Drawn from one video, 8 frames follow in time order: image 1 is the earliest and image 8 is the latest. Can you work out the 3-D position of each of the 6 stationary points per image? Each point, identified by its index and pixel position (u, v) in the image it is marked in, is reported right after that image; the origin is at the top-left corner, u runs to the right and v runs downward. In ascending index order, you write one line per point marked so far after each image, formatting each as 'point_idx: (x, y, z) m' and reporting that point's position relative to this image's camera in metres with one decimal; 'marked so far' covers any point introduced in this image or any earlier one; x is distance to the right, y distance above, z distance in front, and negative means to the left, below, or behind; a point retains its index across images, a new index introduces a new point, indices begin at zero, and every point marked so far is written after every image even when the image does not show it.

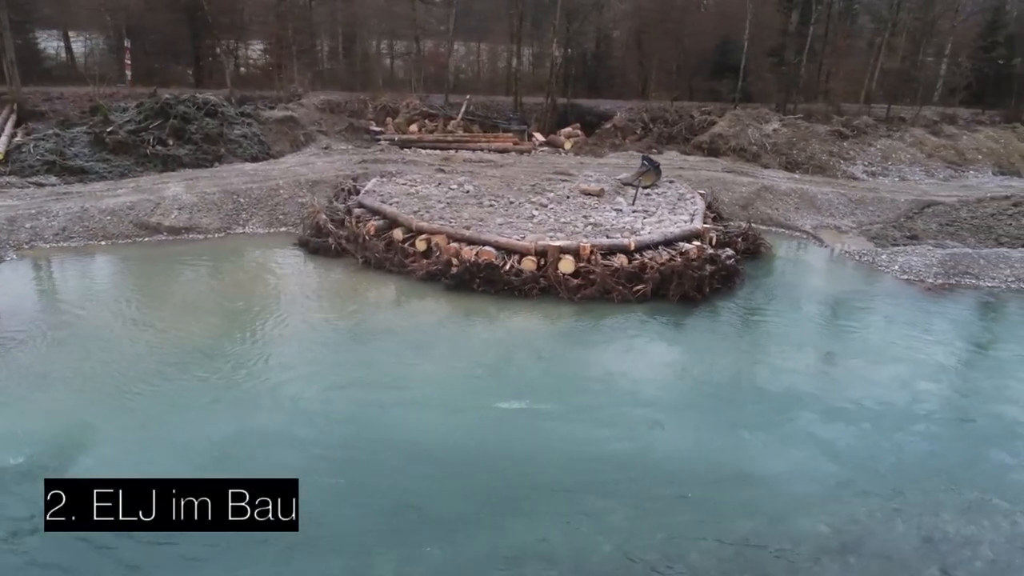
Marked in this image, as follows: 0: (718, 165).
0: (+5.1, +3.1, +18.7) m
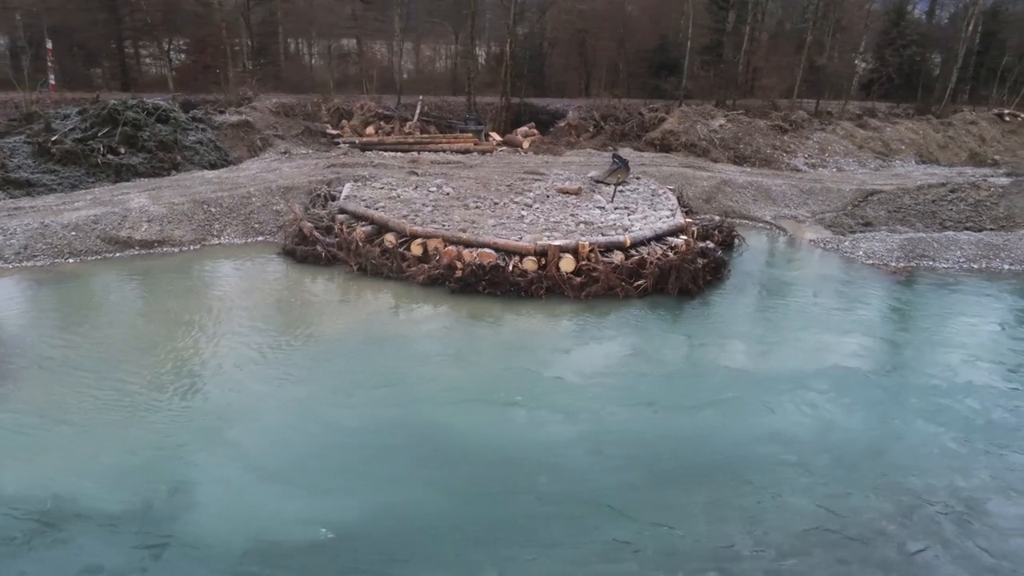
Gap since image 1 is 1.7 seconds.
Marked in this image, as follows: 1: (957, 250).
0: (+4.2, +3.3, +19.4) m
1: (+8.7, +0.7, +14.6) m
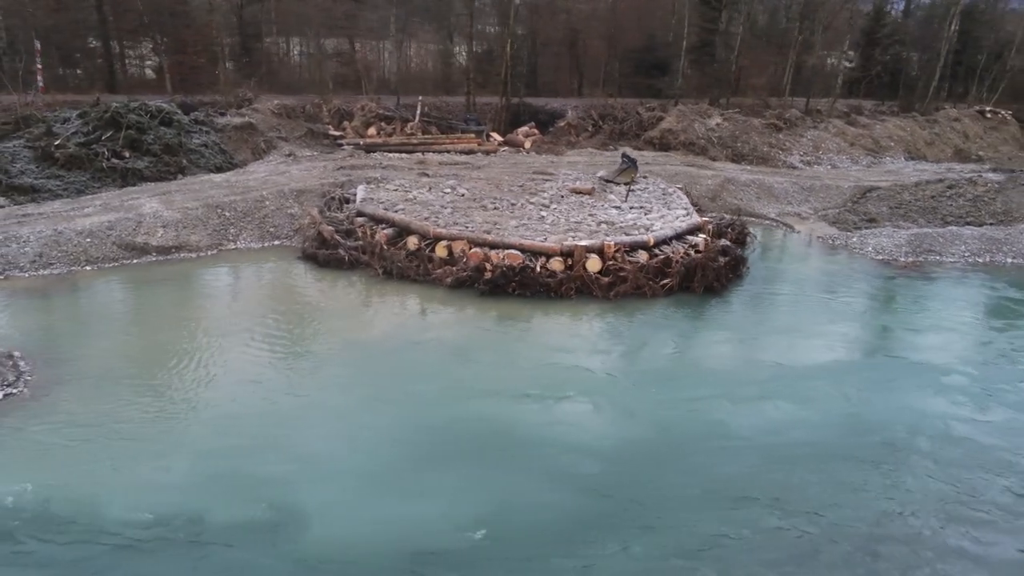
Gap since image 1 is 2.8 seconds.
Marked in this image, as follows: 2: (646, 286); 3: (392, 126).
0: (+4.3, +3.4, +19.6) m
1: (+9.1, +0.9, +15.0) m
2: (+2.3, 0.0, +12.5) m
3: (-3.2, +4.3, +19.9) m
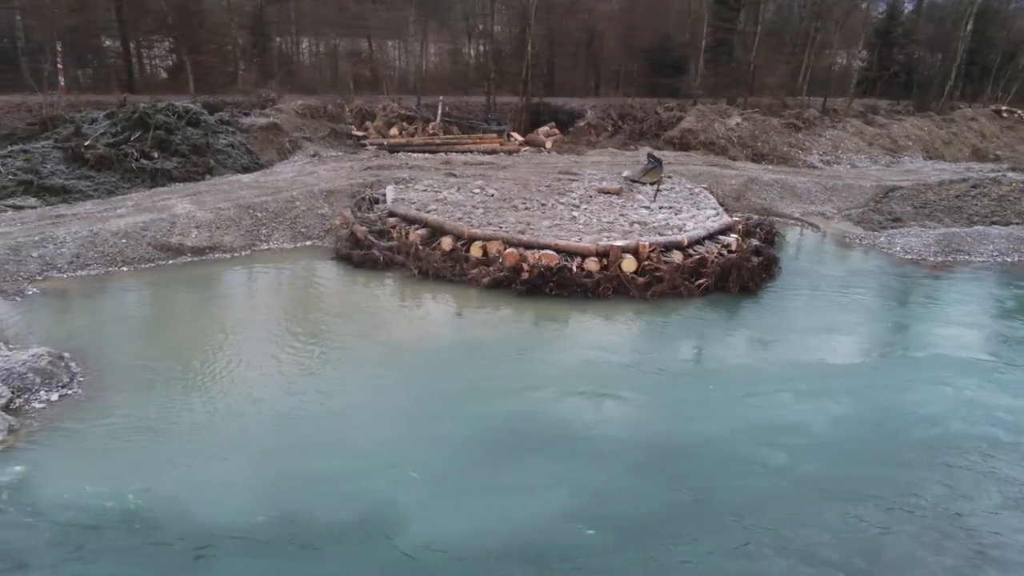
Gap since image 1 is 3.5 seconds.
0: (+4.9, +3.4, +19.7) m
1: (+9.7, +0.9, +15.1) m
2: (+2.9, 0.0, +12.6) m
3: (-2.6, +4.3, +19.9) m
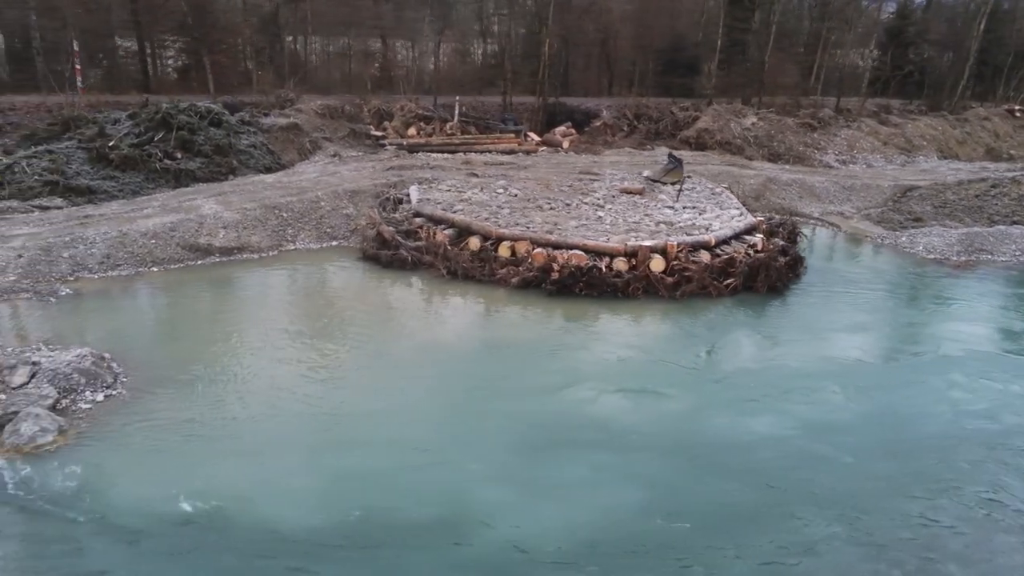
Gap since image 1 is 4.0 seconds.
0: (+5.4, +3.4, +19.7) m
1: (+10.1, +0.9, +15.2) m
2: (+3.4, 0.0, +12.6) m
3: (-2.1, +4.3, +19.9) m
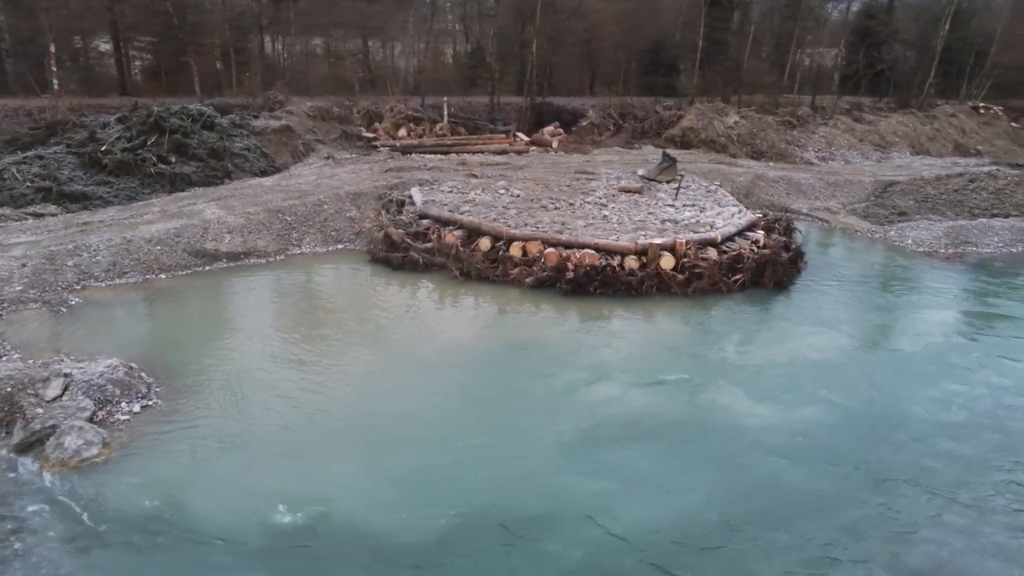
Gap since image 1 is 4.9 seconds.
0: (+5.1, +3.5, +20.1) m
1: (+10.2, +1.1, +15.8) m
2: (+3.6, +0.1, +12.9) m
3: (-2.4, +4.3, +19.9) m
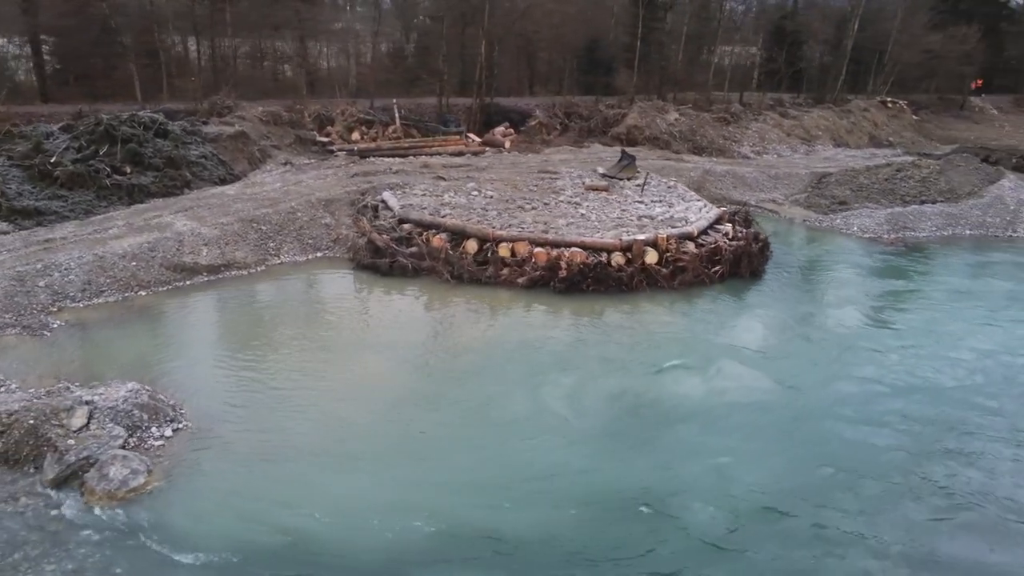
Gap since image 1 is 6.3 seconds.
0: (+3.9, +3.7, +20.8) m
1: (+9.6, +1.6, +17.2) m
2: (+3.4, +0.3, +13.5) m
3: (-3.6, +4.1, +19.6) m
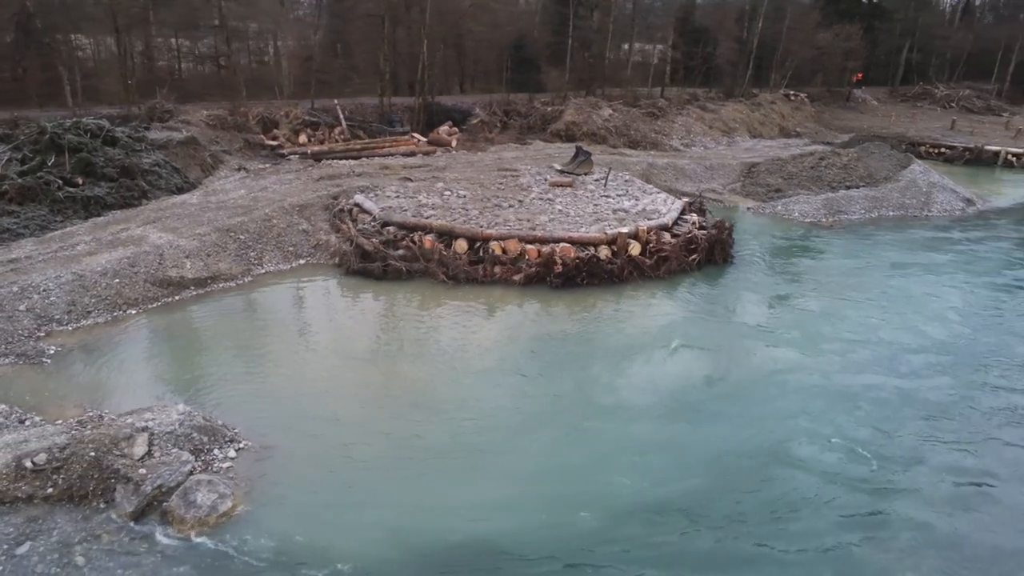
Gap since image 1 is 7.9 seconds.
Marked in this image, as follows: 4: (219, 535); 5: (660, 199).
0: (+2.4, +4.0, +21.4) m
1: (+8.6, +2.1, +18.8) m
2: (+3.2, +0.5, +14.2) m
3: (-4.8, +4.0, +19.2) m
4: (-2.7, -2.2, +6.6) m
5: (+3.3, +2.0, +16.5) m
